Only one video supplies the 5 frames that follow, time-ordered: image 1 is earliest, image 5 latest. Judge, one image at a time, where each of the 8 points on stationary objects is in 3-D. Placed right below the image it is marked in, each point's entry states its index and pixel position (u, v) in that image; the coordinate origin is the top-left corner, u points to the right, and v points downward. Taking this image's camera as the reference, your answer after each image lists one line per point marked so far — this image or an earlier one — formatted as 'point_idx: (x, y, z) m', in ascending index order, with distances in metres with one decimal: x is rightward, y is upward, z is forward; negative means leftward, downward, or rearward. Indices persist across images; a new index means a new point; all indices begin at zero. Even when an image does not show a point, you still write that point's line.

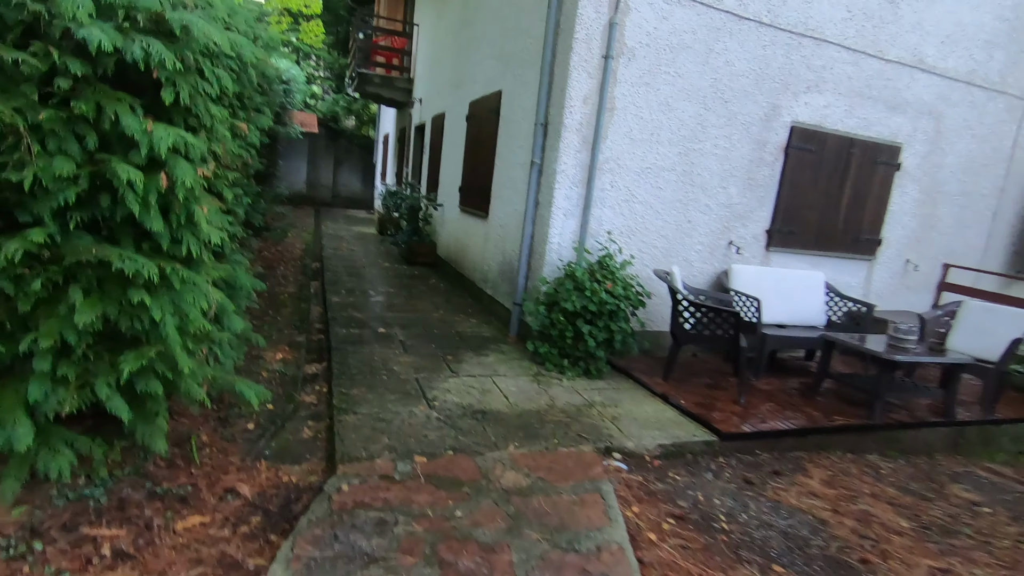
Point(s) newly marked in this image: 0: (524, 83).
0: (+0.1, +1.9, +5.0) m
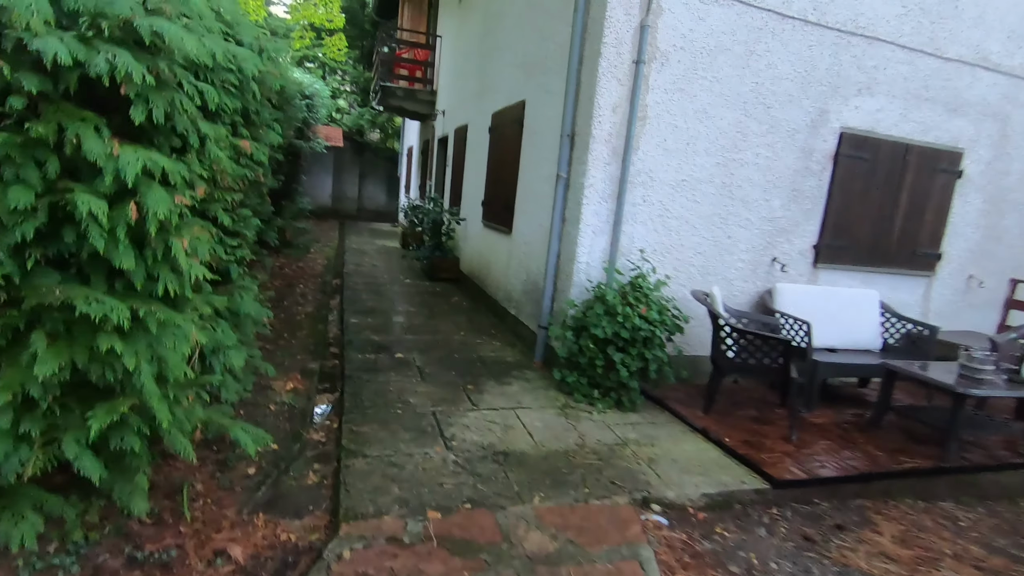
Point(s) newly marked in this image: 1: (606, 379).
0: (+0.3, +1.7, +4.7) m
1: (+0.7, -0.6, +3.7) m
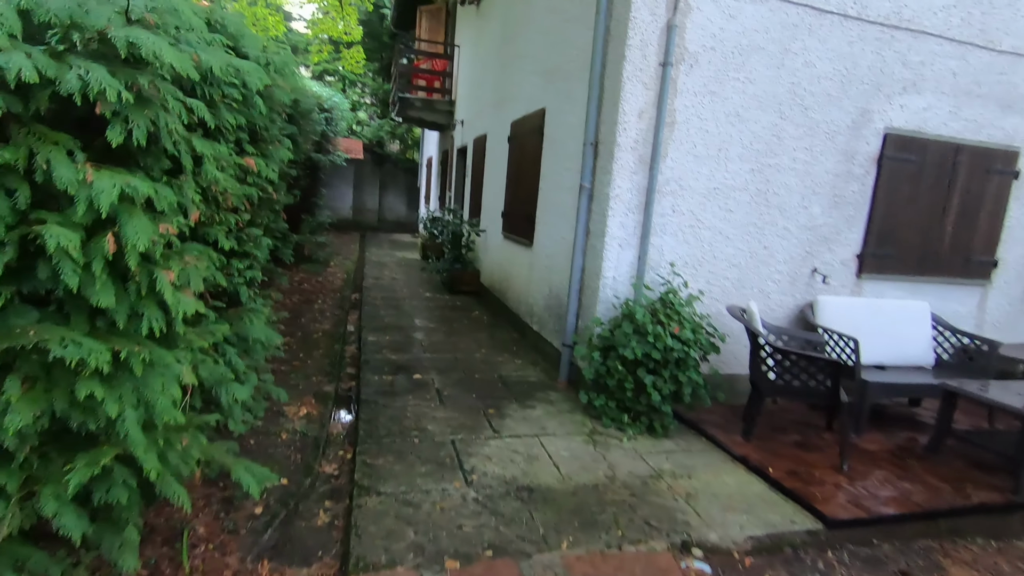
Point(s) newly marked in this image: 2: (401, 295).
0: (+0.5, +1.6, +4.5) m
1: (+0.8, -0.8, +3.5) m
2: (-1.5, -0.1, +7.4) m
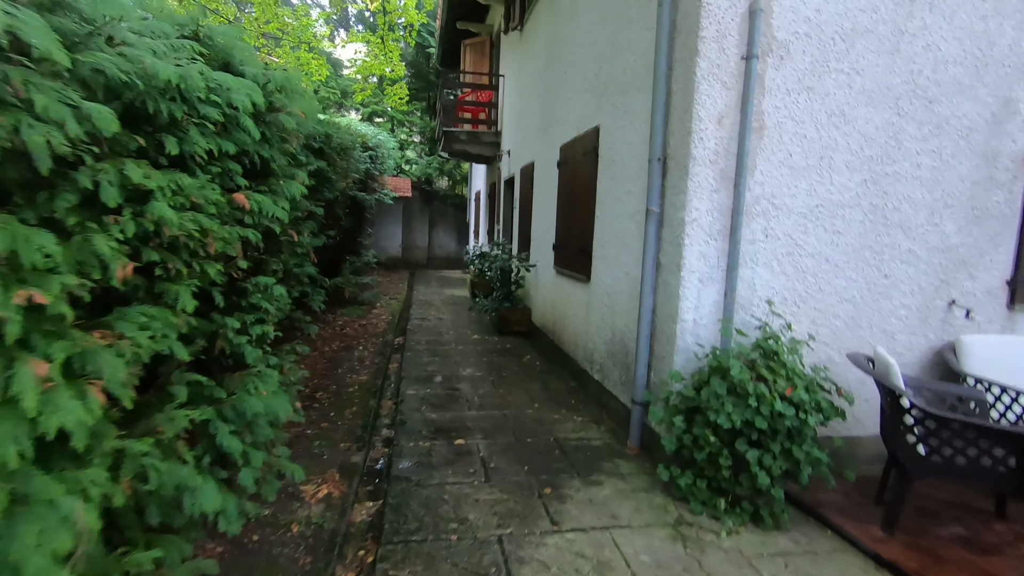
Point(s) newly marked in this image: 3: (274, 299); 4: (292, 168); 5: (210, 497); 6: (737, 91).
0: (+0.8, +1.3, +3.9) m
1: (+1.1, -1.0, +2.7) m
2: (-0.8, -0.6, +6.8) m
3: (-1.3, -0.1, +3.0) m
4: (-1.2, +0.7, +3.0) m
5: (-1.0, -0.7, +1.9) m
6: (+1.3, +1.1, +3.0) m
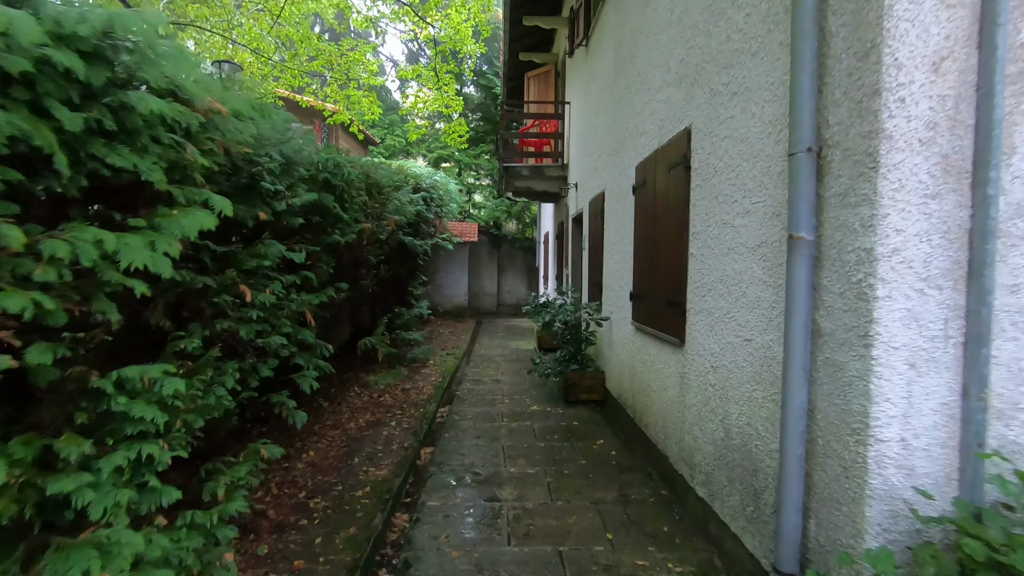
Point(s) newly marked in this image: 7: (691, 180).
0: (+1.1, +0.9, +2.6) m
1: (+1.2, -1.2, +1.2) m
2: (-0.1, -1.3, +5.5) m
3: (-1.2, -0.4, +1.8) m
4: (-1.1, +0.3, +1.9) m
5: (-1.1, -0.9, +0.6) m
6: (+1.4, +0.8, +1.6) m
7: (+1.0, +0.6, +3.2) m
